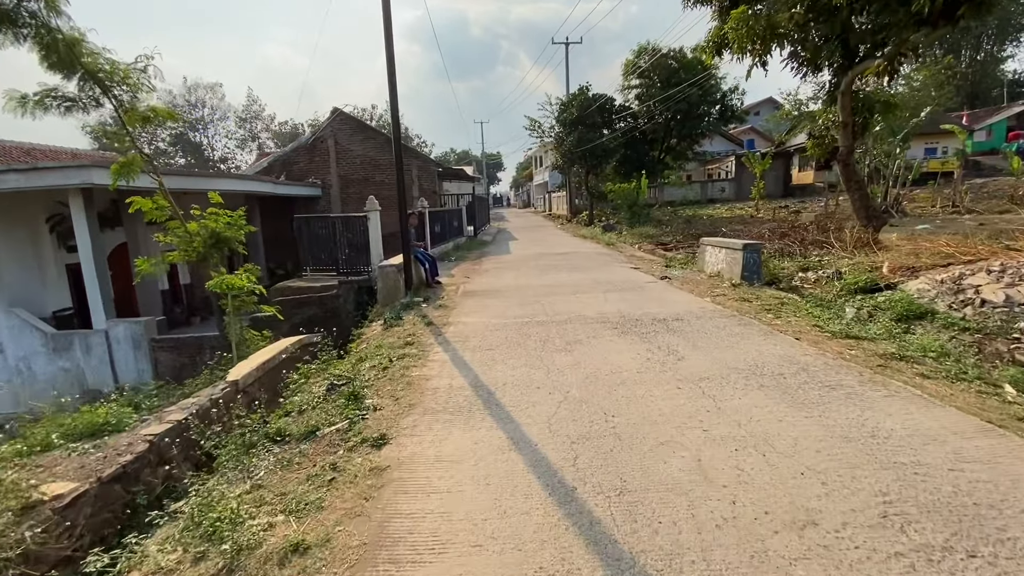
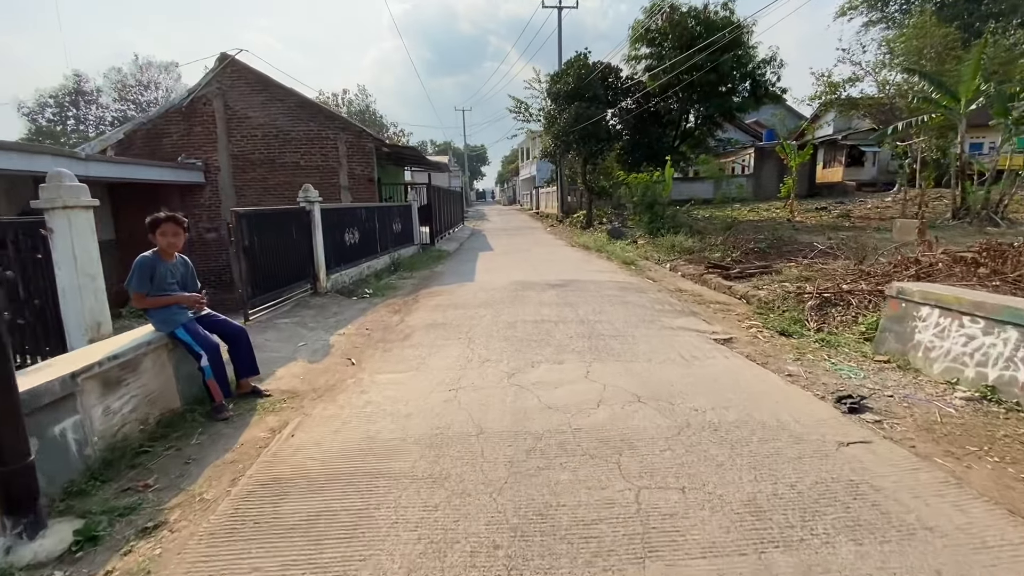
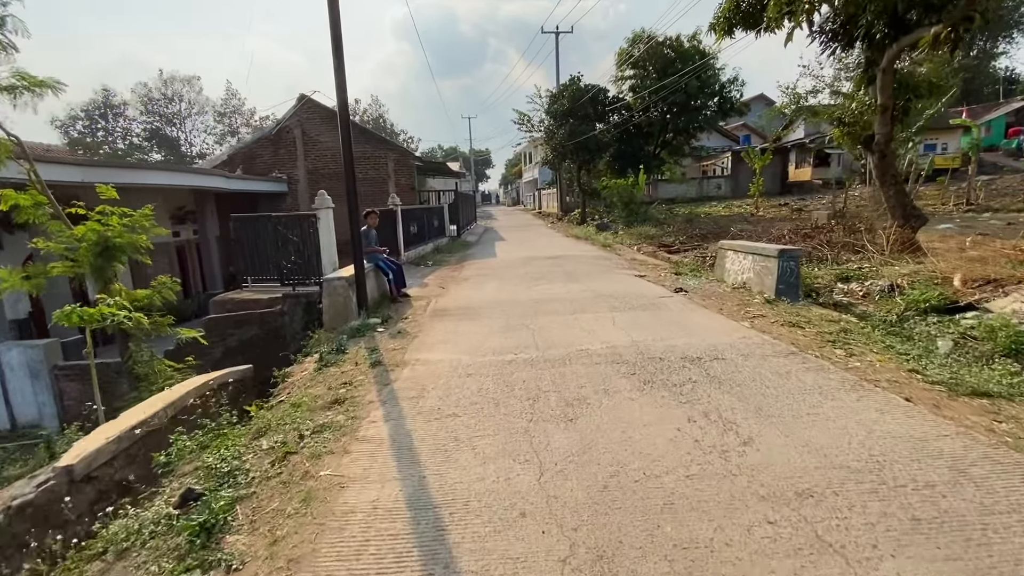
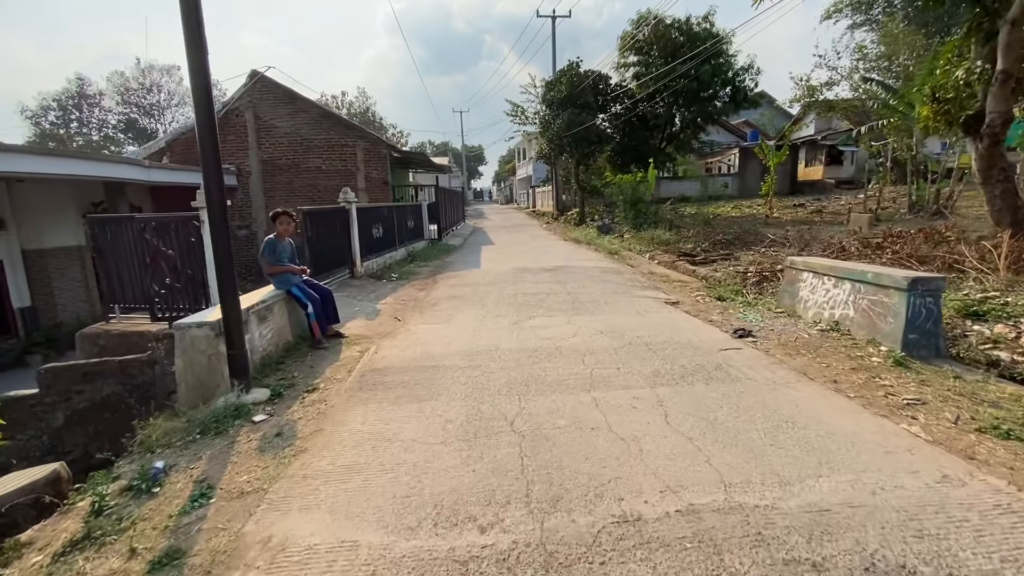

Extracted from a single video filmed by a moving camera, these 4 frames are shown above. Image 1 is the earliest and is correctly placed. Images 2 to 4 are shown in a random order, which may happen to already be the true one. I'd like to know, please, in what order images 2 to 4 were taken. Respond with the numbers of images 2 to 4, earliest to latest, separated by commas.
3, 4, 2
